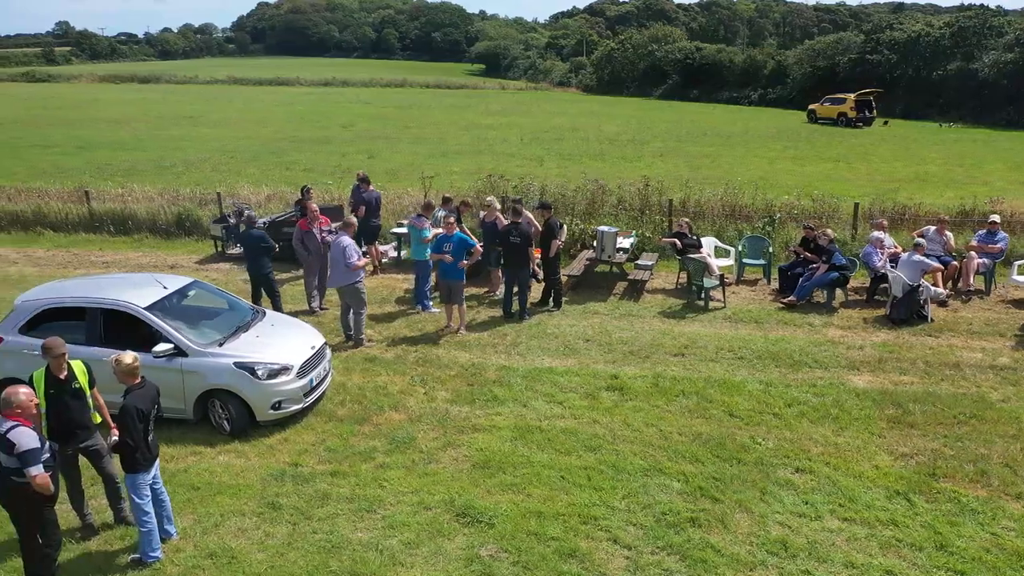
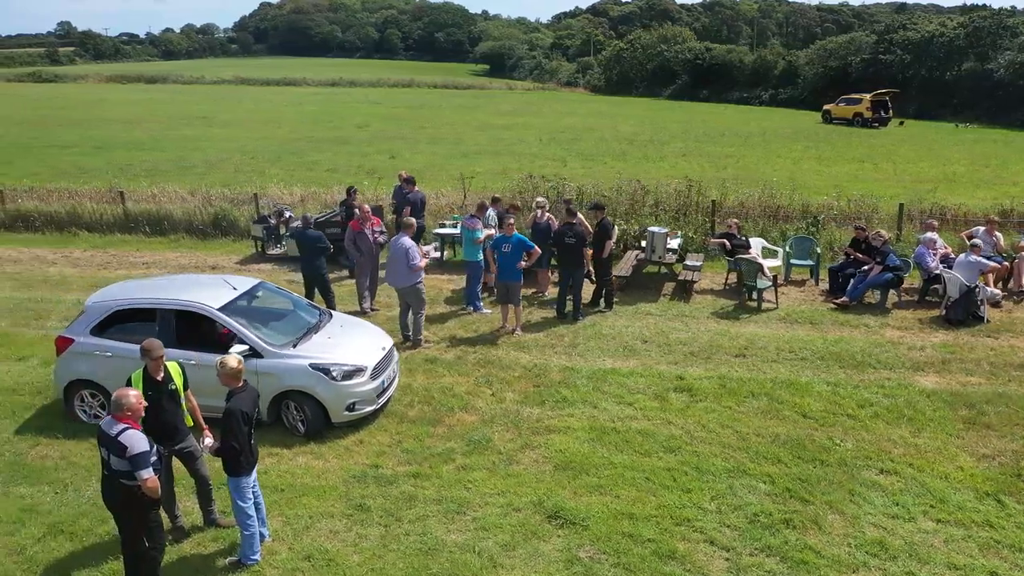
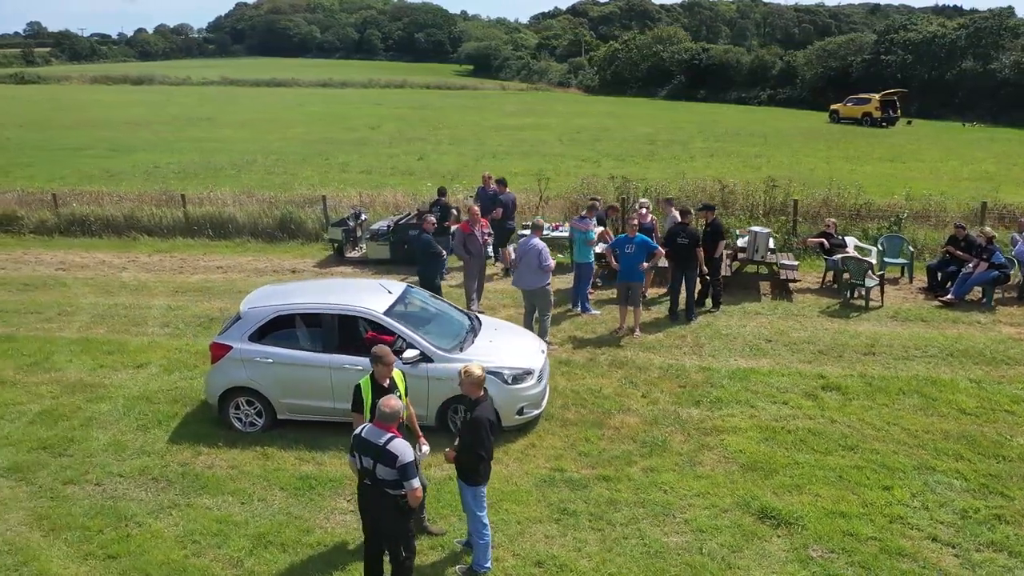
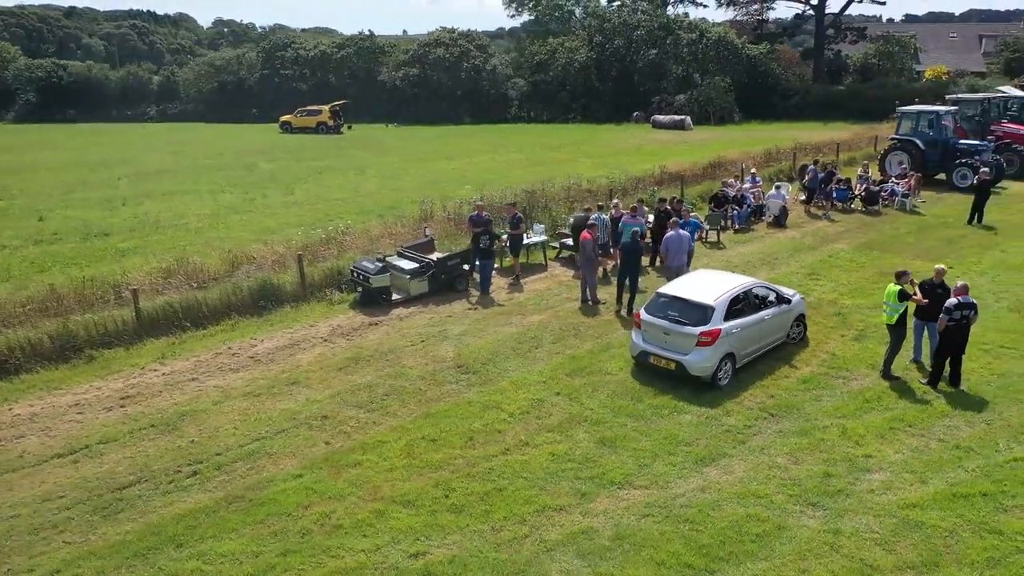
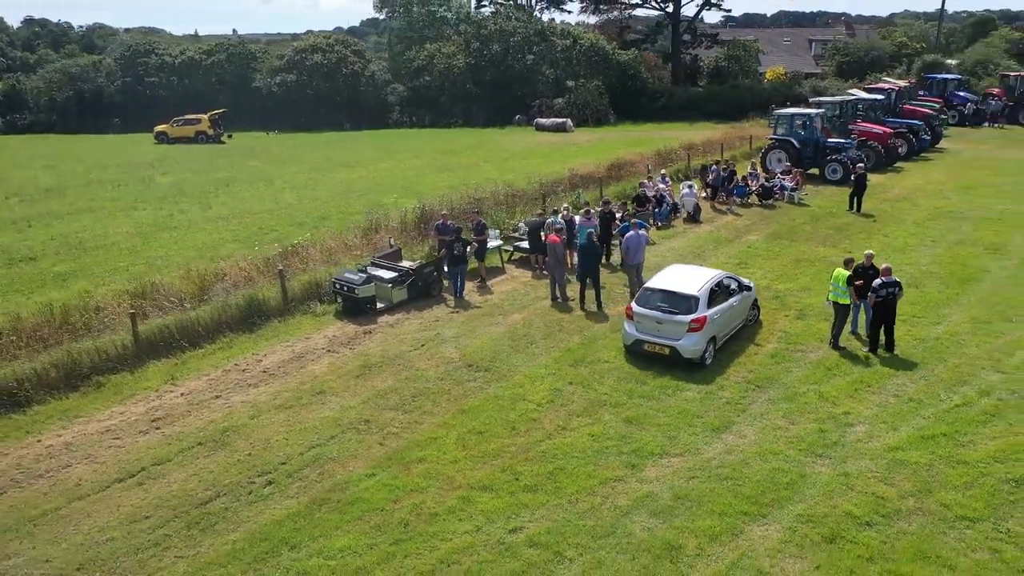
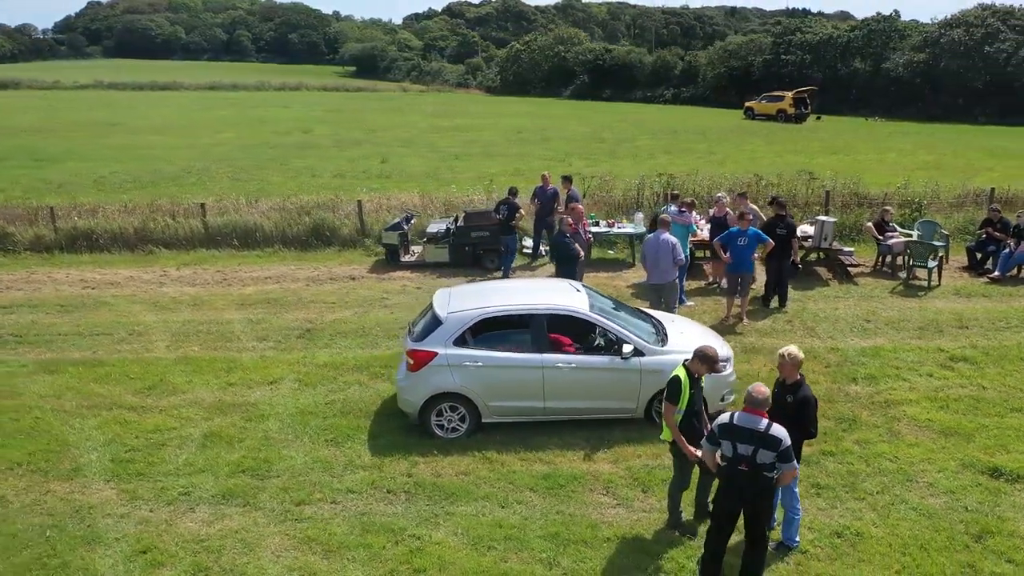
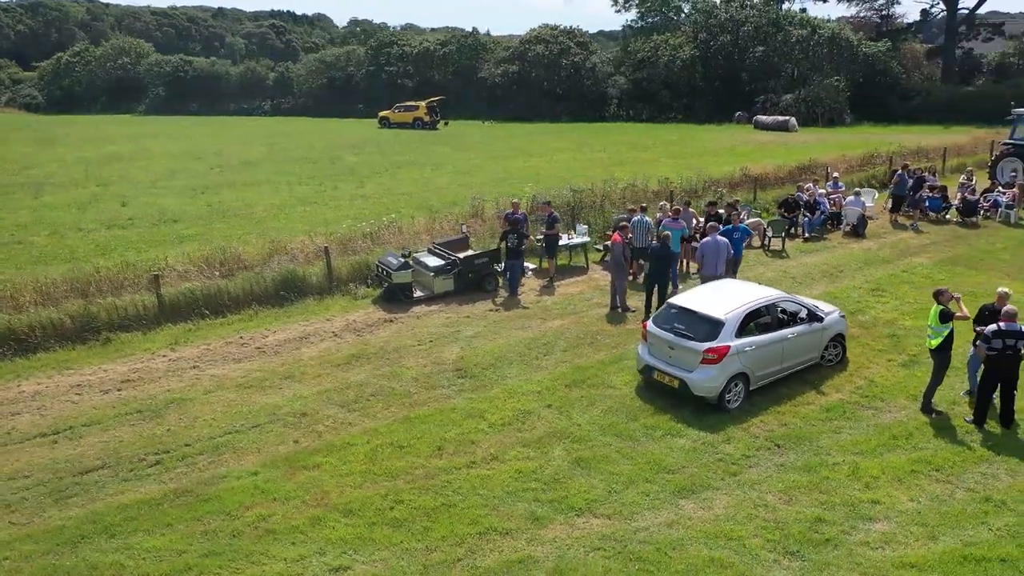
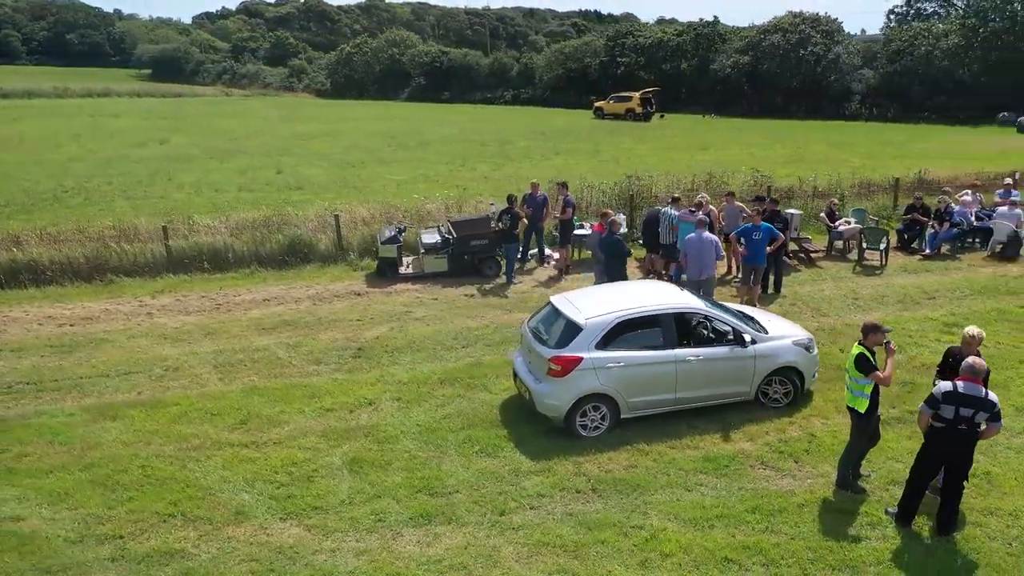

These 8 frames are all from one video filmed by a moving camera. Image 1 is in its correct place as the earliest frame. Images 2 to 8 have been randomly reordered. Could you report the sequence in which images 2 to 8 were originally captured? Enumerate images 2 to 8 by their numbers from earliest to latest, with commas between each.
2, 3, 6, 8, 7, 4, 5
